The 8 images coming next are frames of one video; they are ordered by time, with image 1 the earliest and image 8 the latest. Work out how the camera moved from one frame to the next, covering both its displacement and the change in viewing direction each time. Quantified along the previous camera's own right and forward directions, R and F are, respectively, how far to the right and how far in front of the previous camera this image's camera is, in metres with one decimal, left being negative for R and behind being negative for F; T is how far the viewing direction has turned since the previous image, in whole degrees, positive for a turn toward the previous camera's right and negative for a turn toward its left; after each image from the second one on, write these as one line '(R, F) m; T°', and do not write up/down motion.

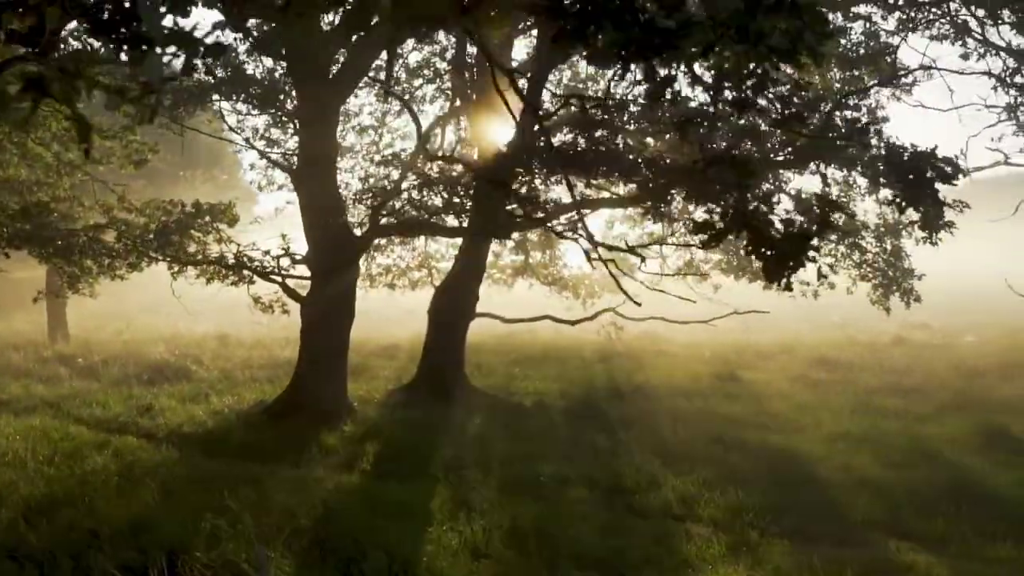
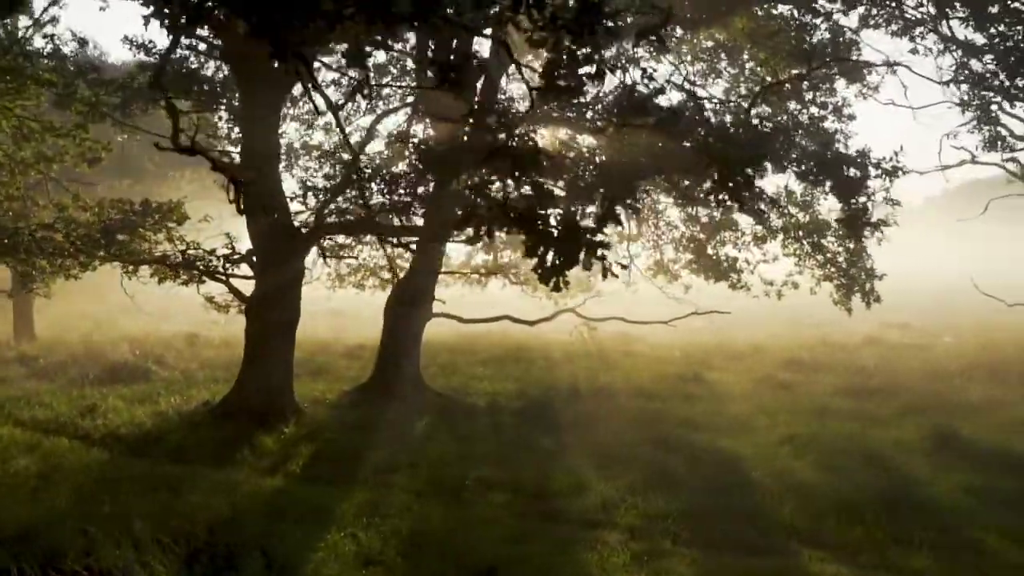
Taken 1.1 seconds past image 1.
(+1.0, +0.2) m; 0°
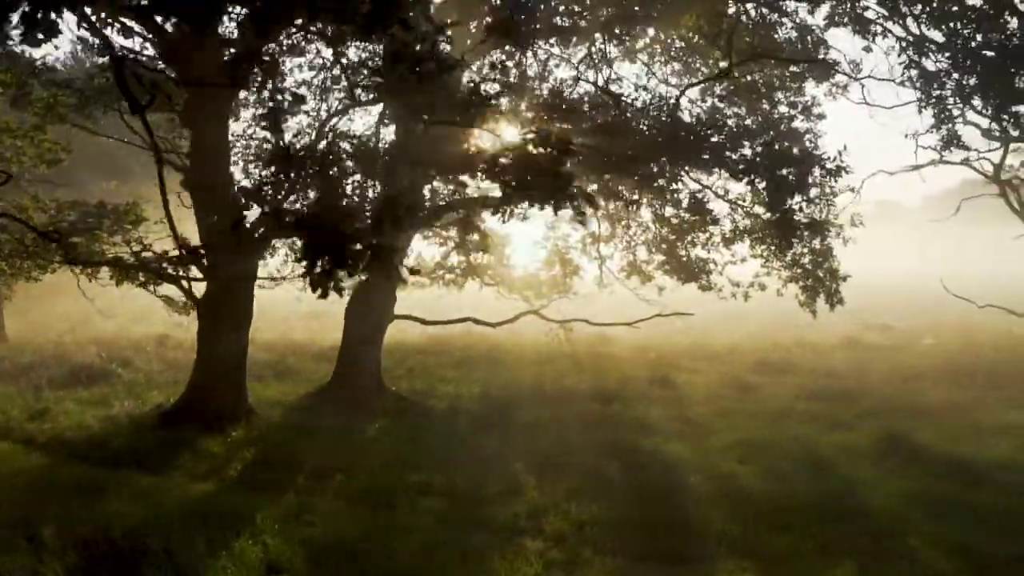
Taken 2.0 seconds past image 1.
(+0.8, +0.1) m; 0°
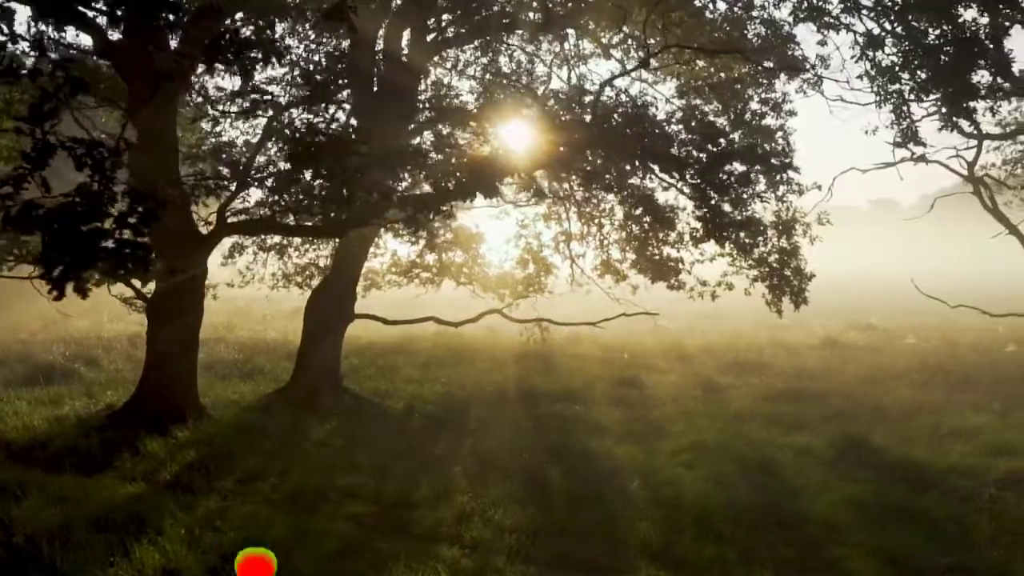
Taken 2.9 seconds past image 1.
(+0.8, +0.2) m; 0°
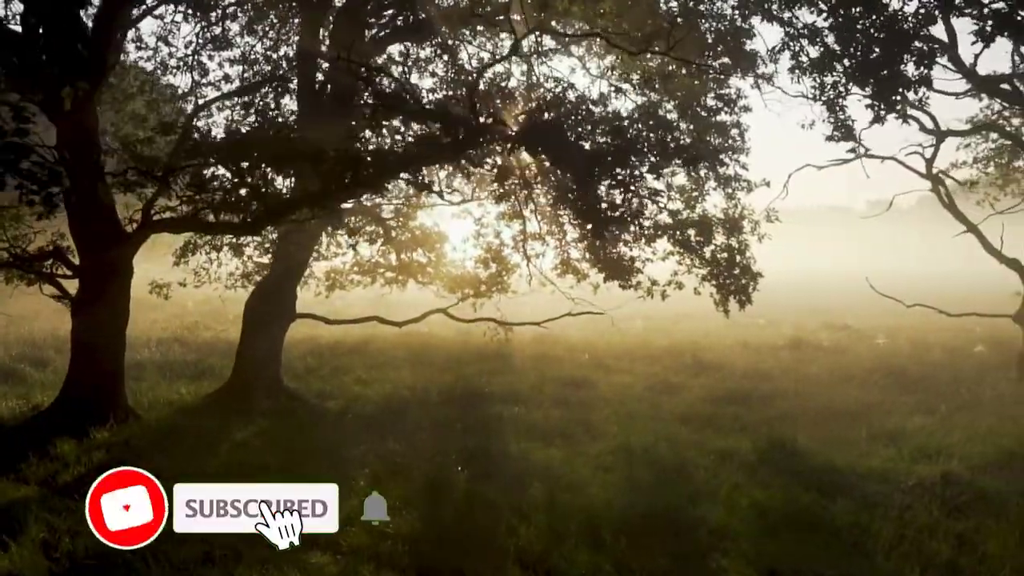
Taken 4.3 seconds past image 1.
(+1.2, +0.3) m; 0°
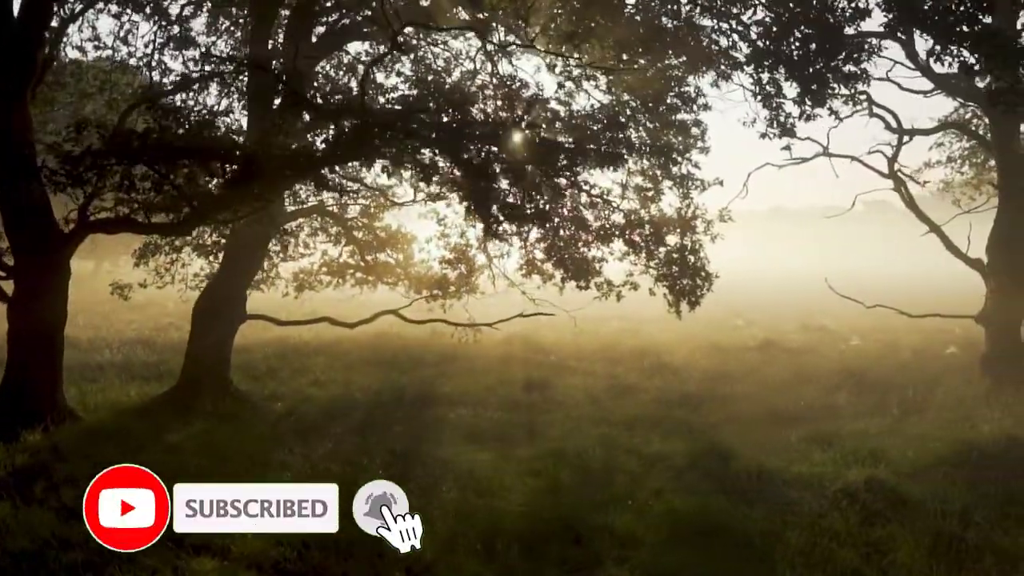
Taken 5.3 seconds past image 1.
(+1.0, +0.2) m; 0°
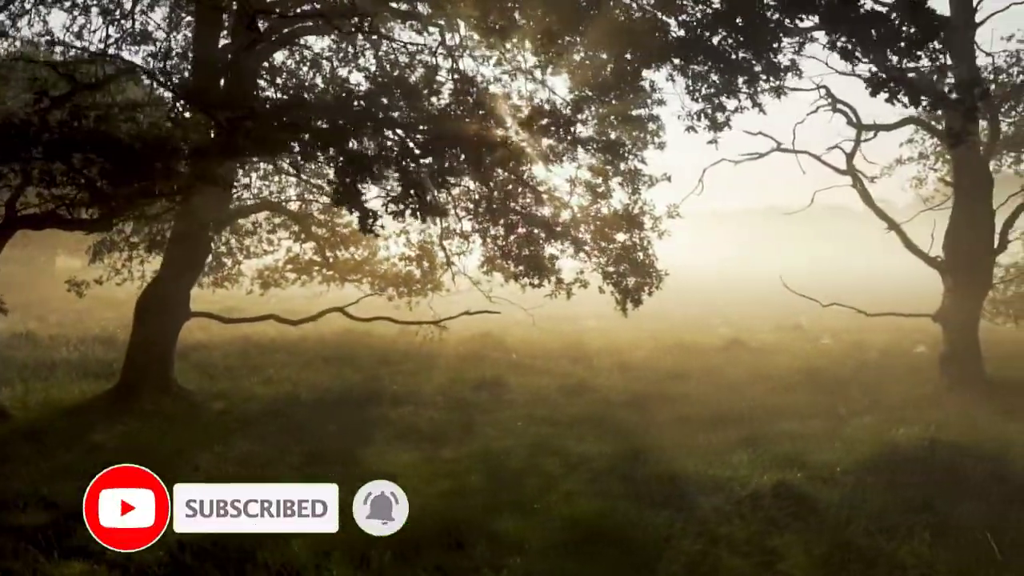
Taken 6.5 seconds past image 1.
(+1.1, +0.2) m; 0°
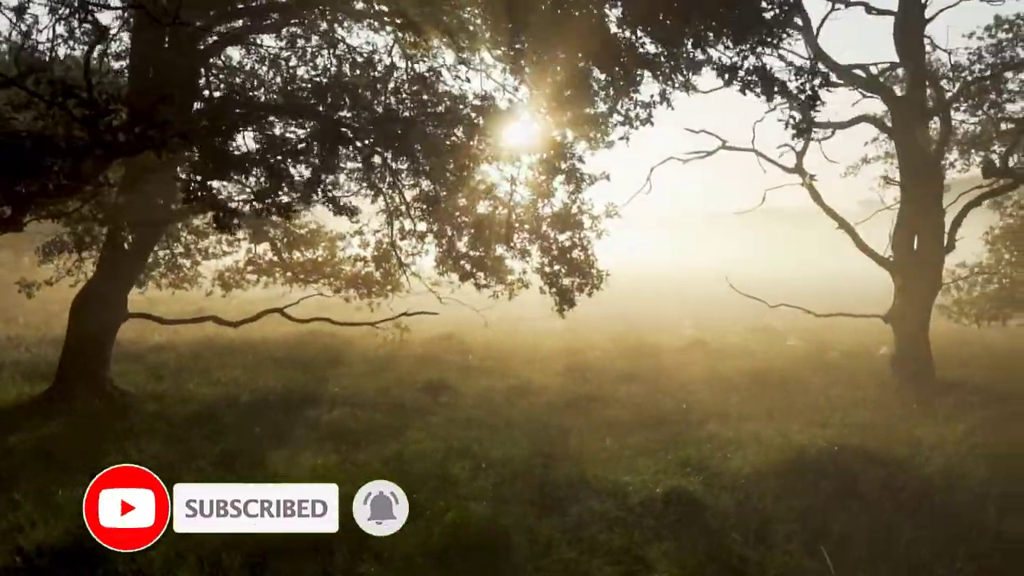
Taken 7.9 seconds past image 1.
(+1.2, +0.2) m; 0°
